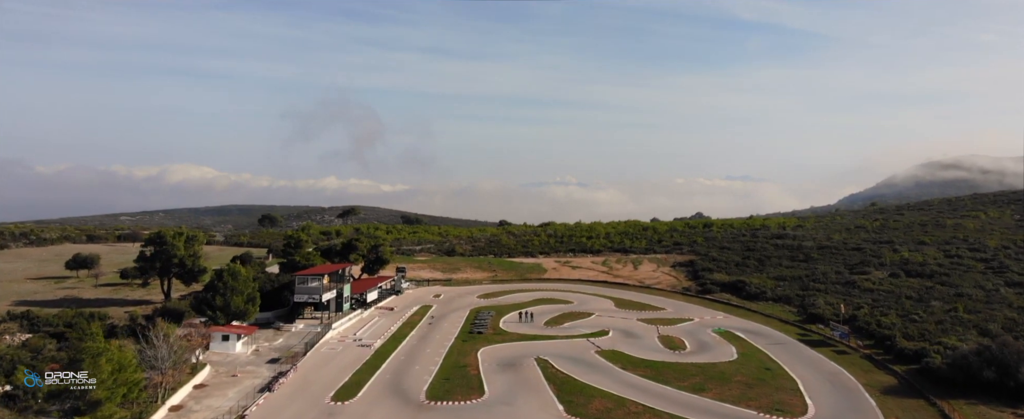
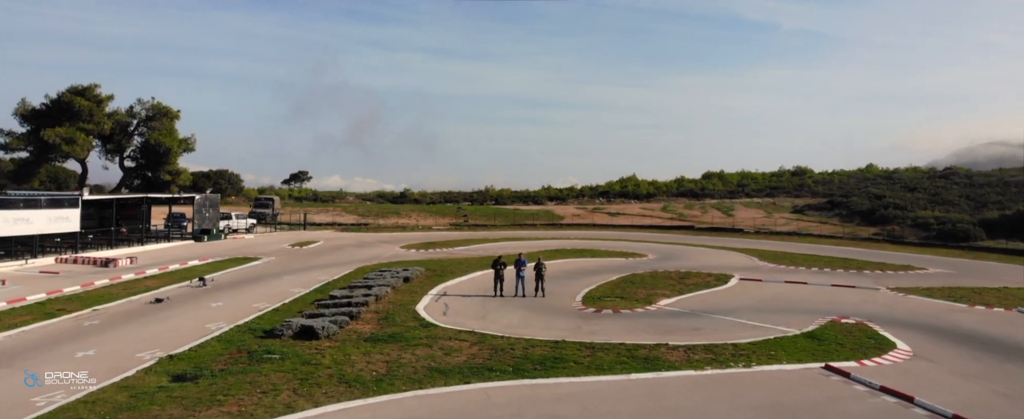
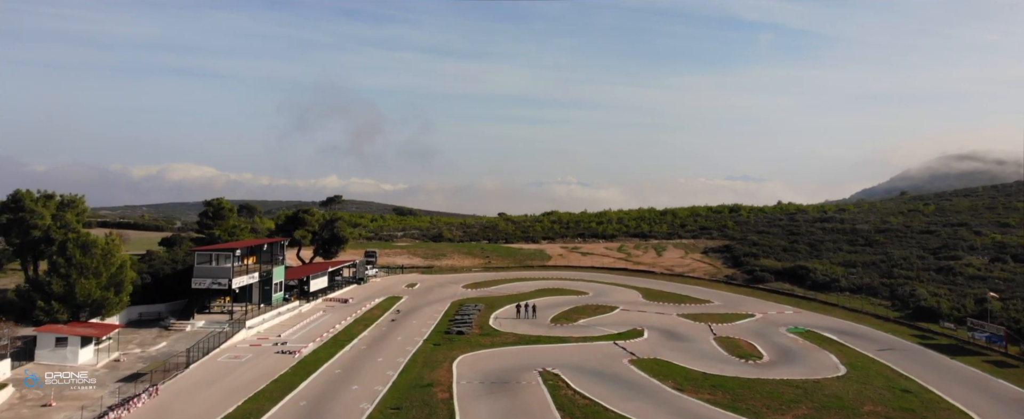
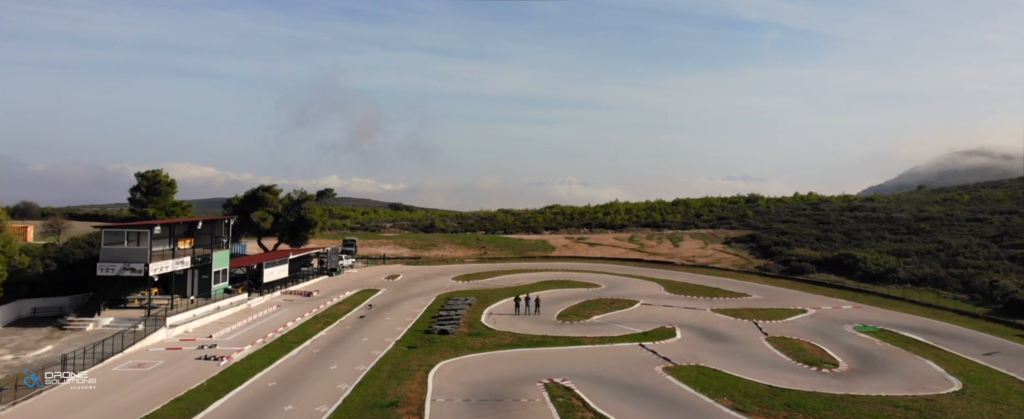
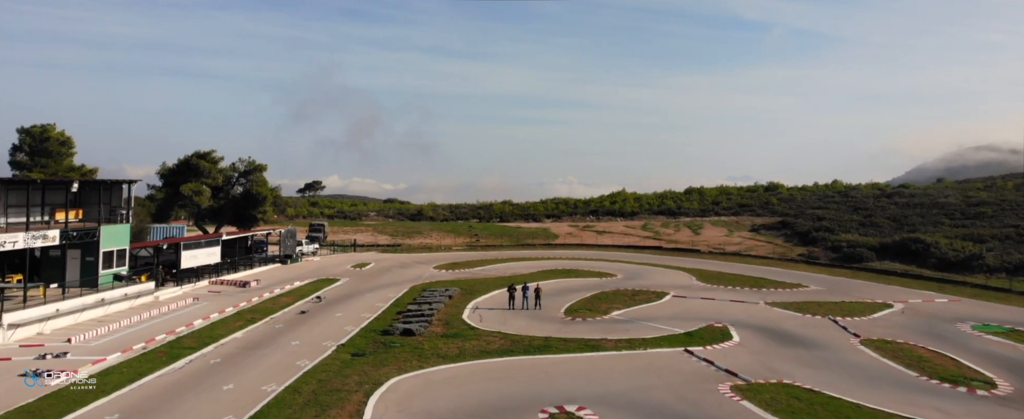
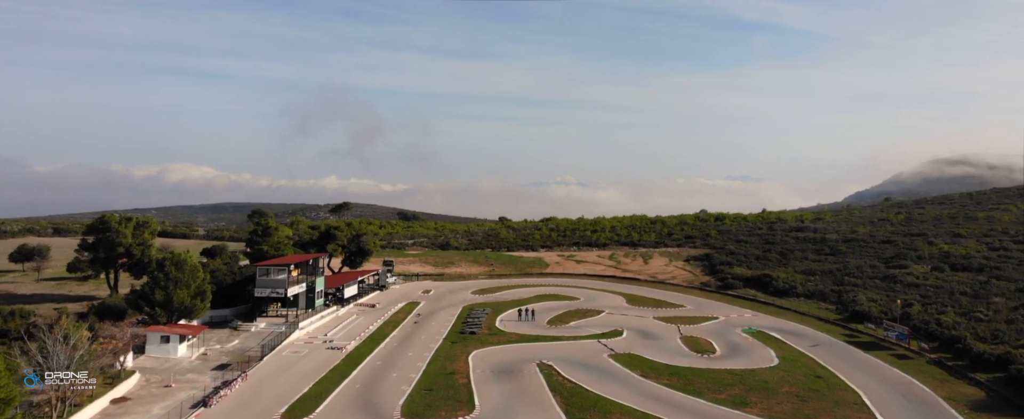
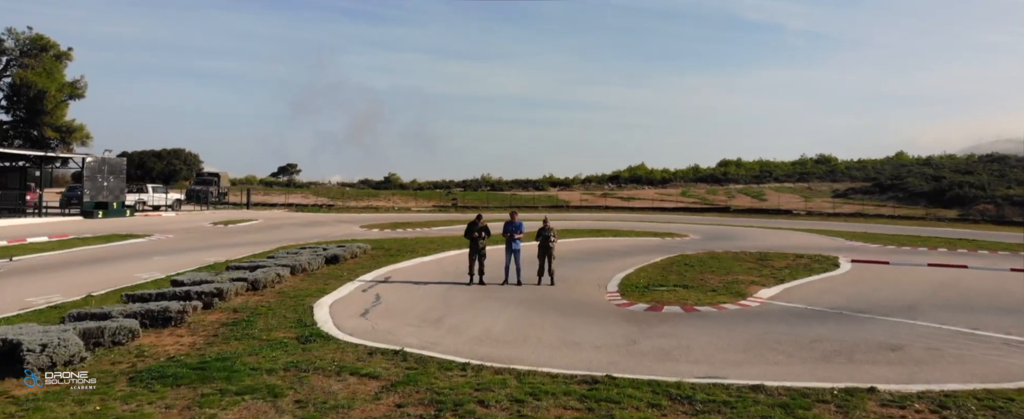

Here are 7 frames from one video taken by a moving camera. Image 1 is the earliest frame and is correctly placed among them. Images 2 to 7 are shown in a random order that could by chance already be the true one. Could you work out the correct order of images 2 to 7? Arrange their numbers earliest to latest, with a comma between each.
6, 3, 4, 5, 2, 7
